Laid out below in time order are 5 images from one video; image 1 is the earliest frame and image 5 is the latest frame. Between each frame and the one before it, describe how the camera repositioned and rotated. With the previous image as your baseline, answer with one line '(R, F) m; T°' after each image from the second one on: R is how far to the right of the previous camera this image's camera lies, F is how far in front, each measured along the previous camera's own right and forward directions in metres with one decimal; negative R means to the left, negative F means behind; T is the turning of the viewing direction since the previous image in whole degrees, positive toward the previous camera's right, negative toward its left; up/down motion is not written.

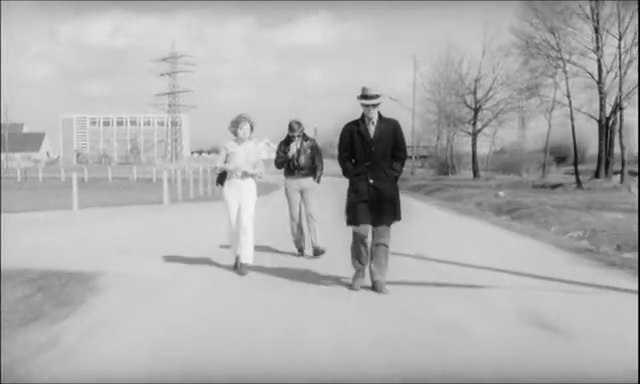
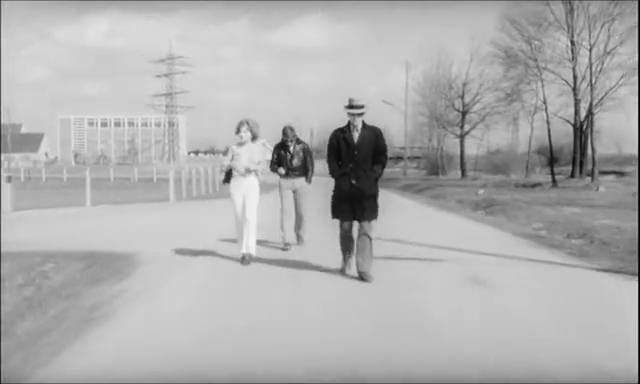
(0.0, -1.5) m; 0°
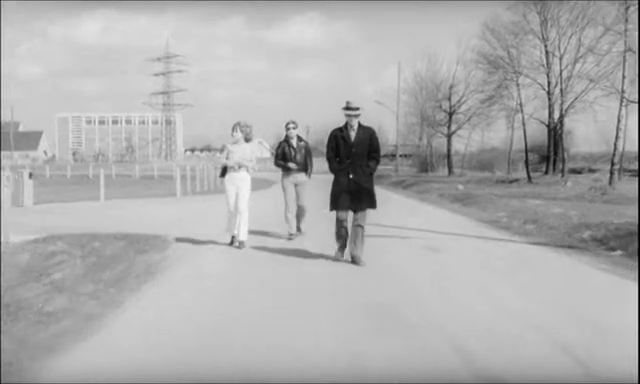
(0.0, -1.8) m; 0°
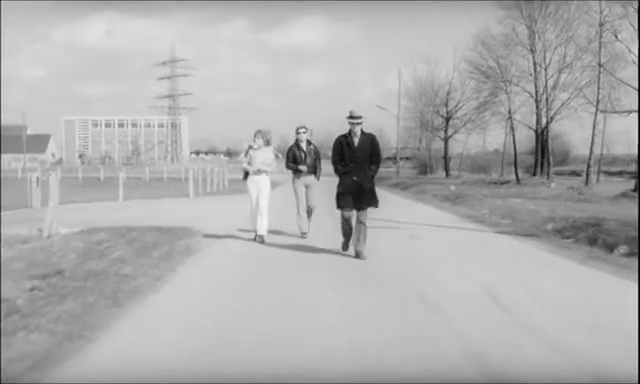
(0.0, -1.7) m; 0°
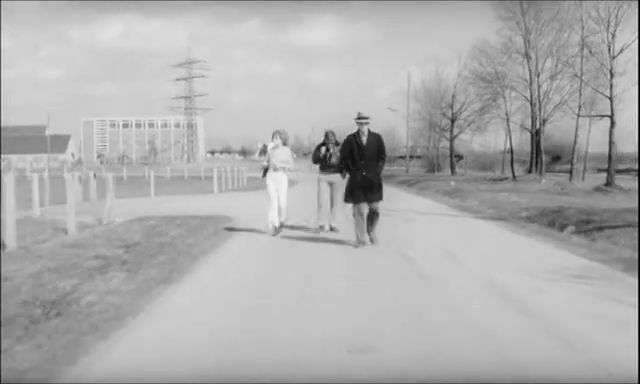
(0.0, -2.2) m; -1°
